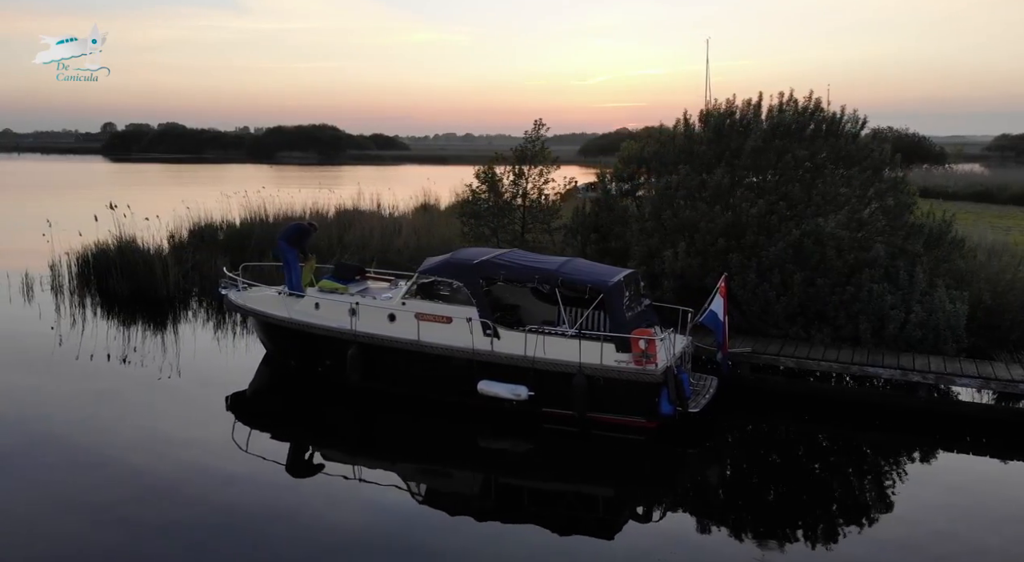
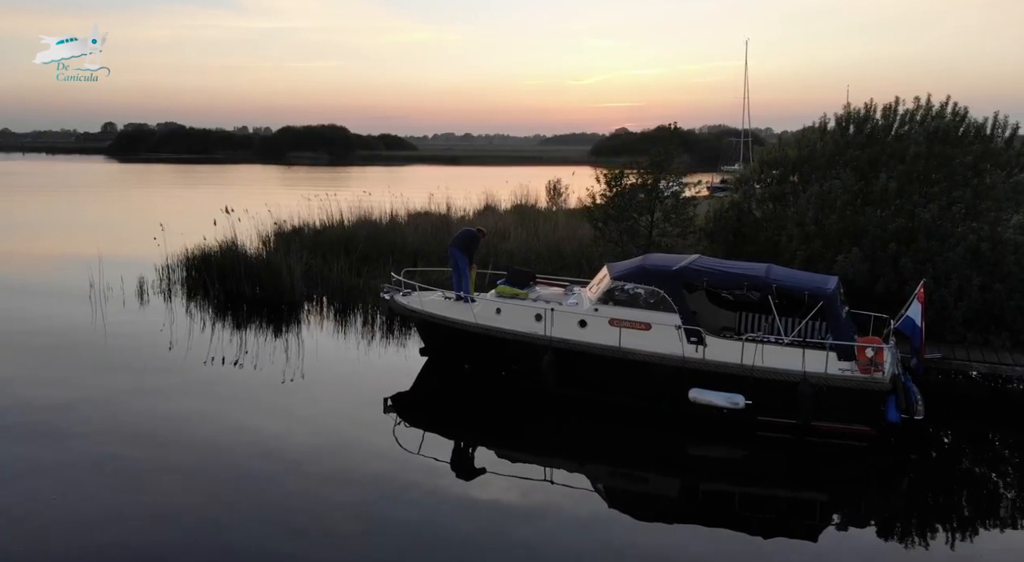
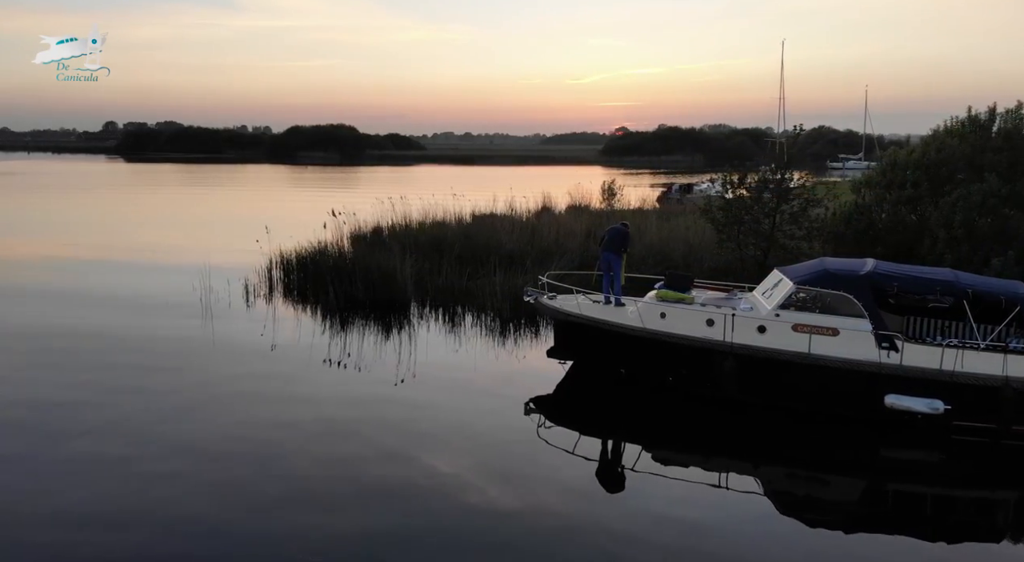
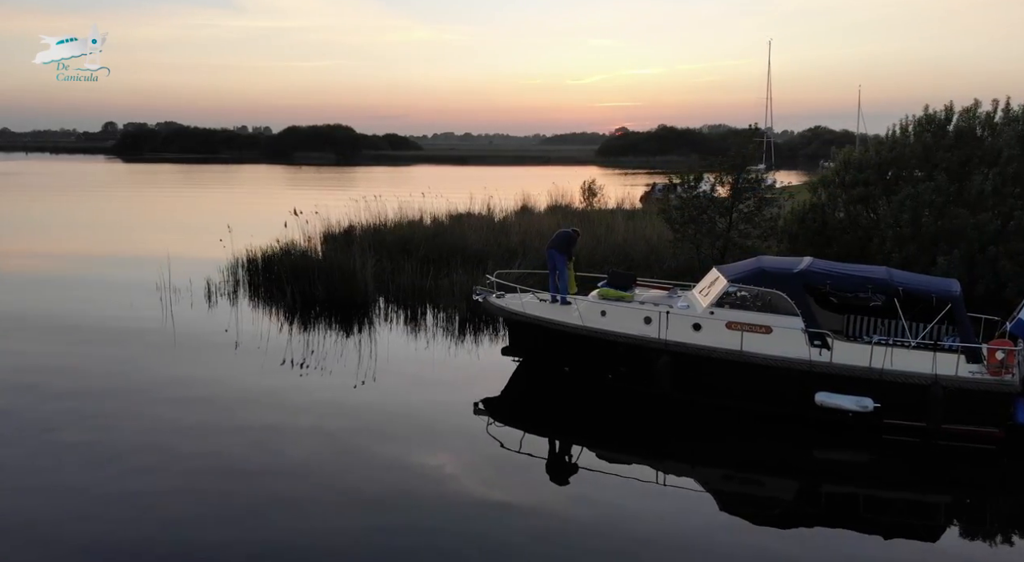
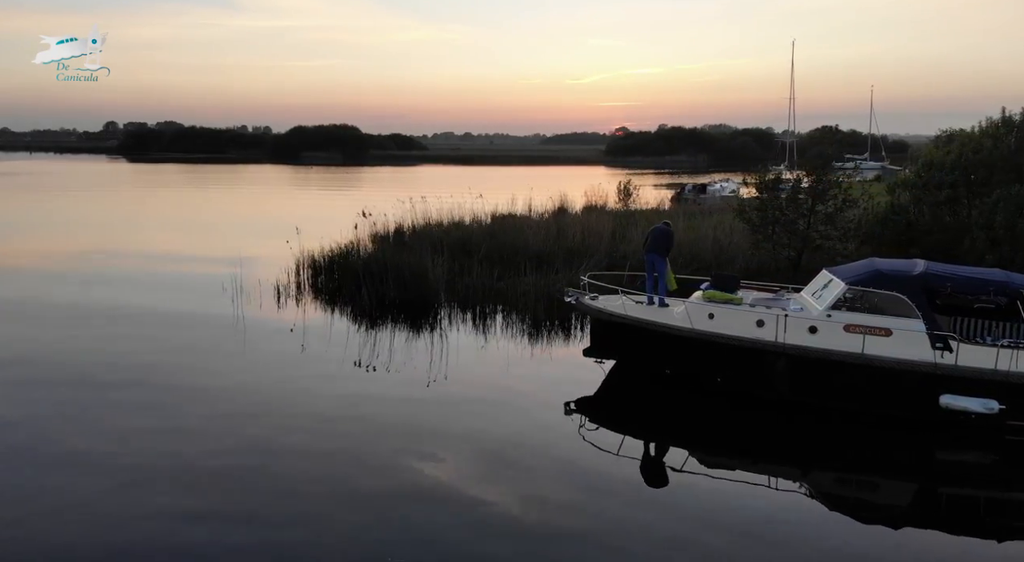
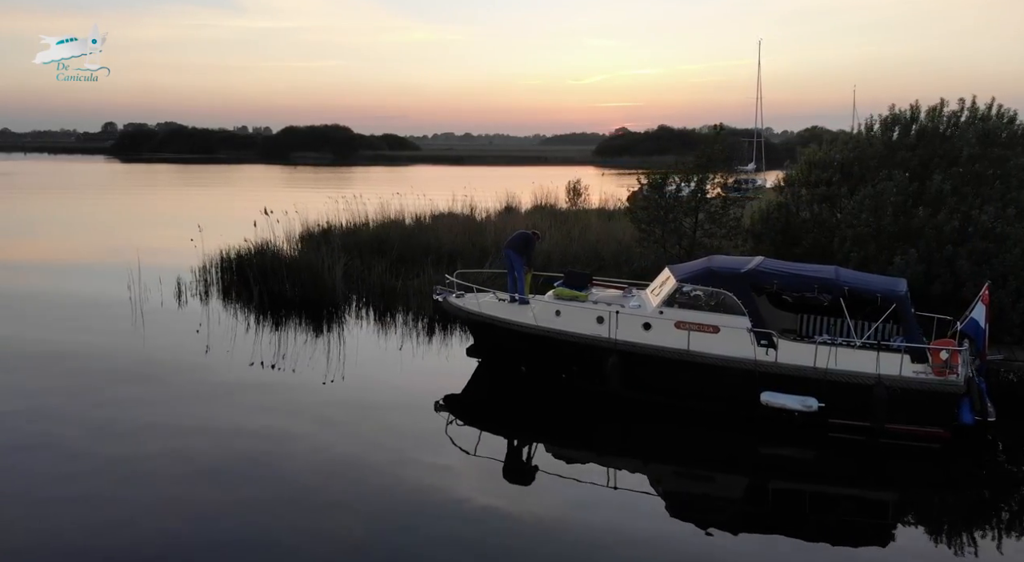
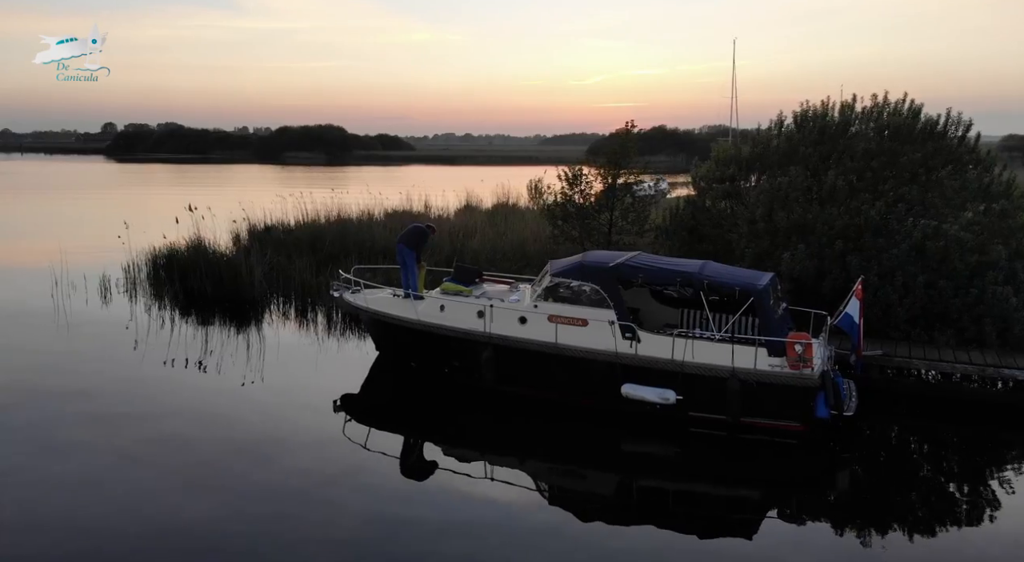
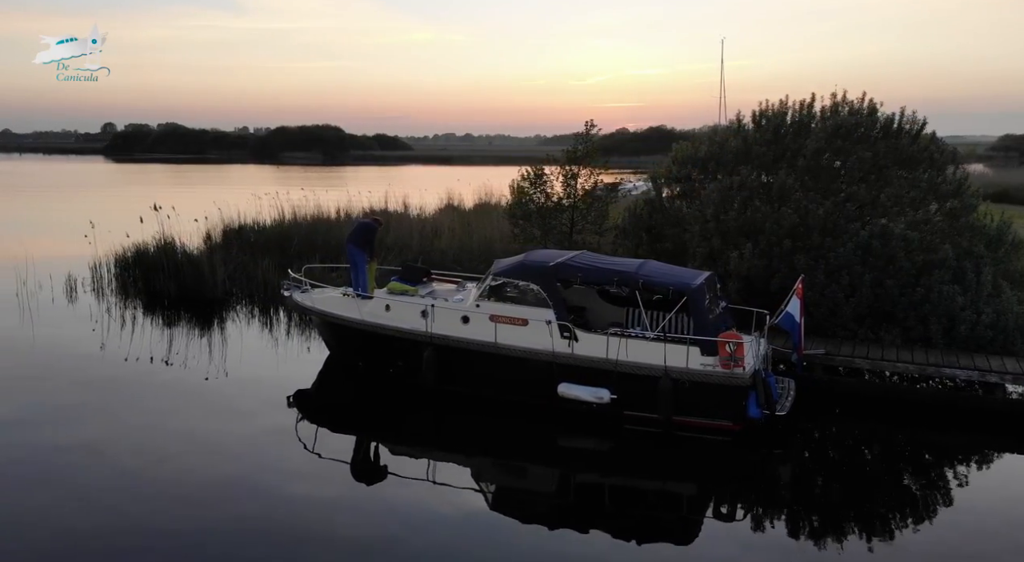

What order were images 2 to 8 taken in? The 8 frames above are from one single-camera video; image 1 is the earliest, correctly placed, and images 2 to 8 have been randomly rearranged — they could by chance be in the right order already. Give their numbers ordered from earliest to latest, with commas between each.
8, 7, 2, 6, 4, 3, 5
